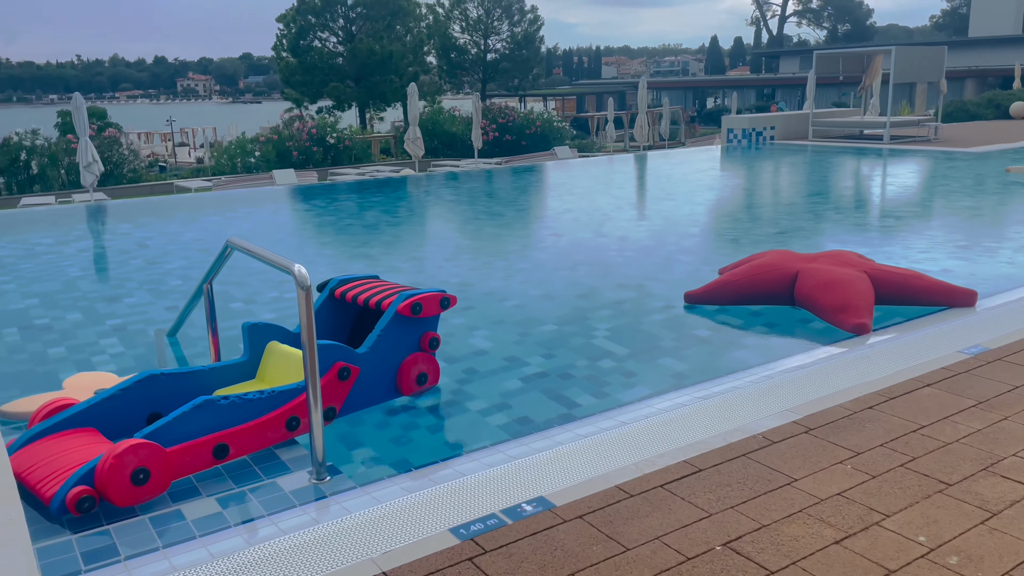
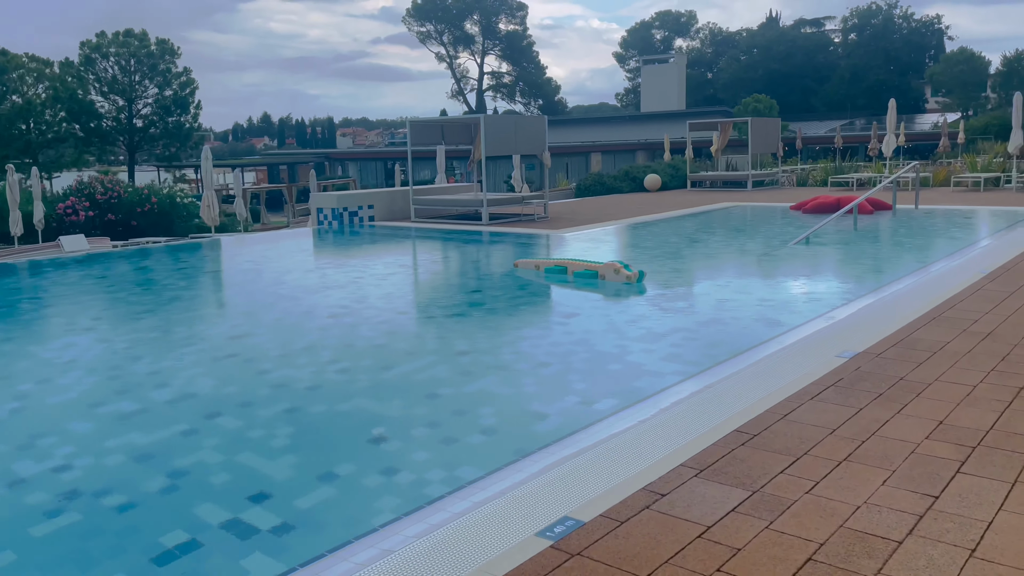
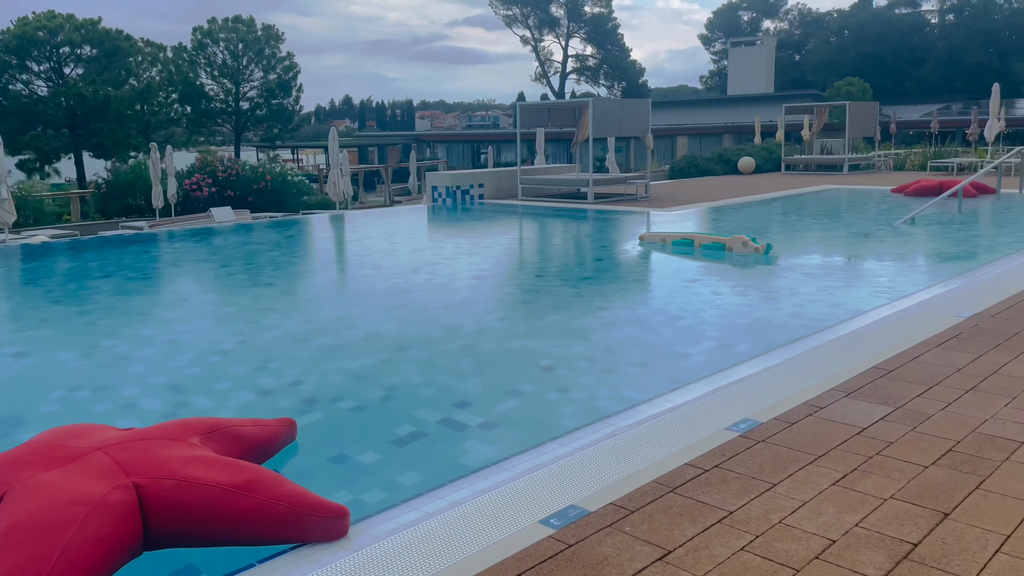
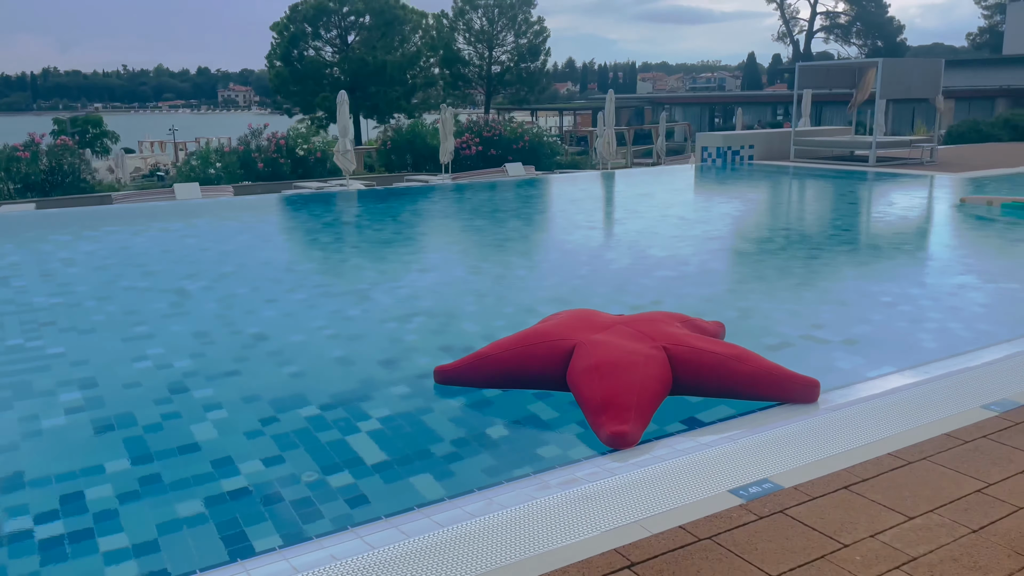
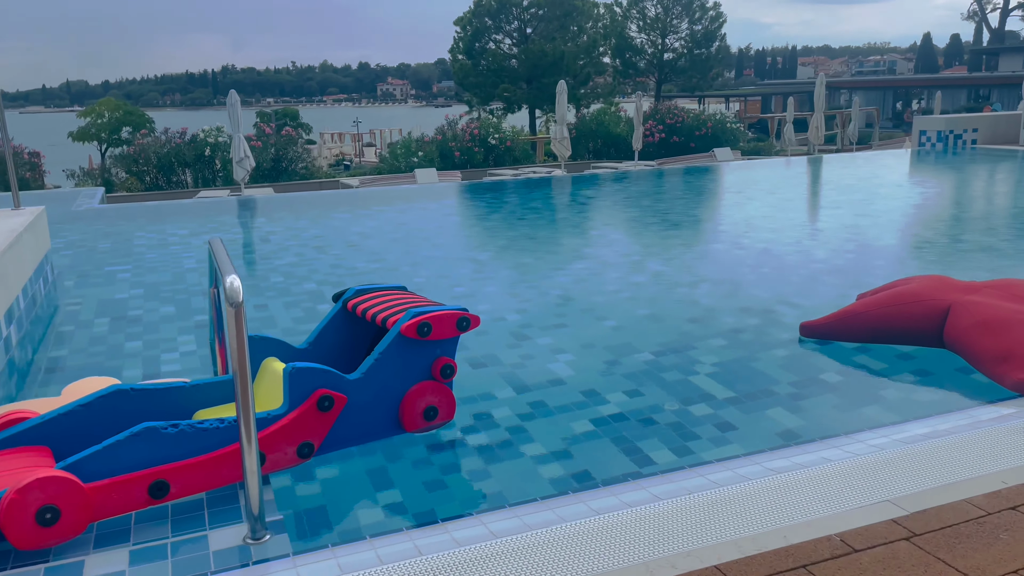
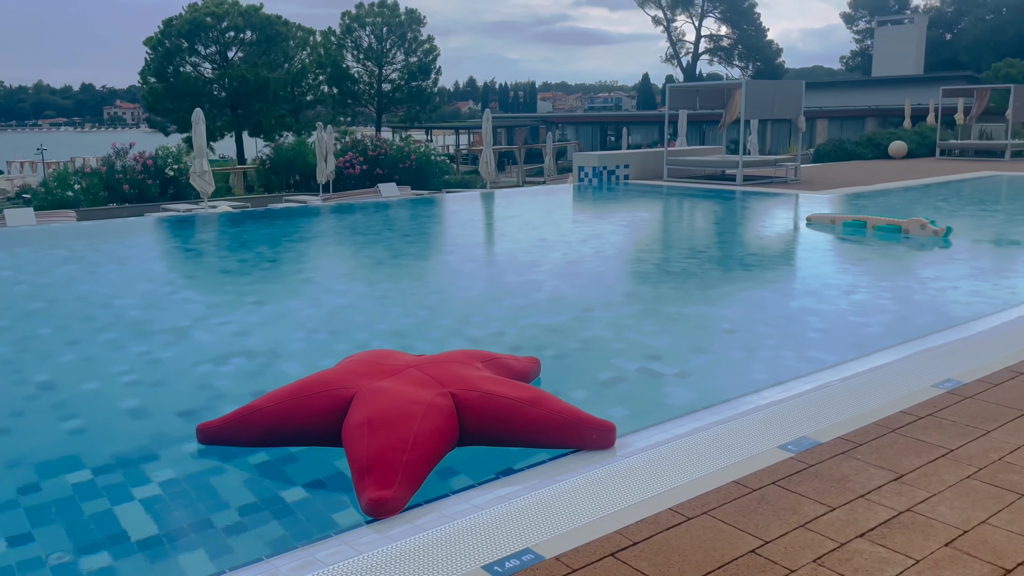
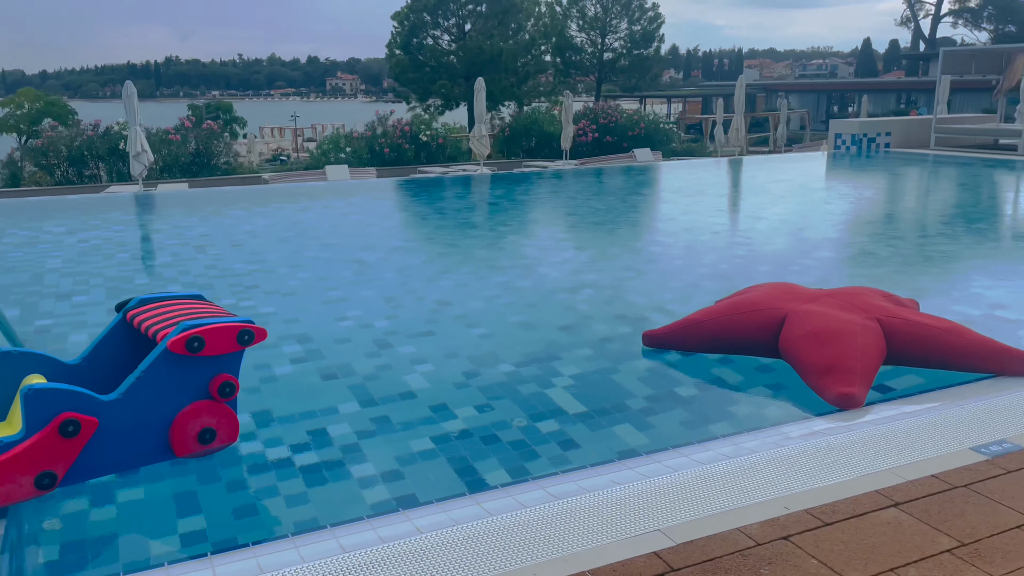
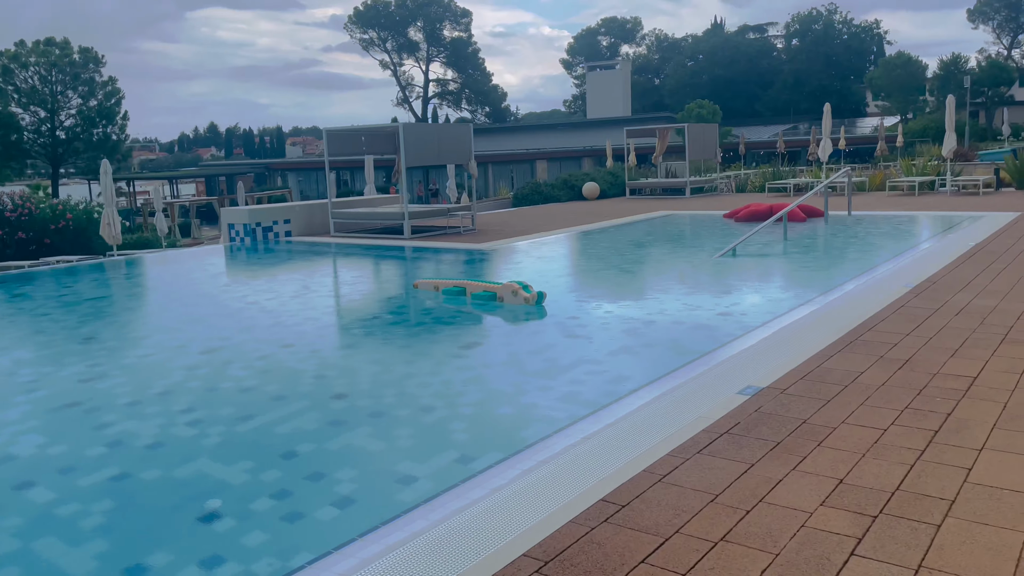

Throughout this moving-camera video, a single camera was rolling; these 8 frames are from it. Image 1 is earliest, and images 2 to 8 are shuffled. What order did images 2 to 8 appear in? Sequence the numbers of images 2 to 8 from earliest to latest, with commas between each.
5, 7, 4, 6, 3, 2, 8
